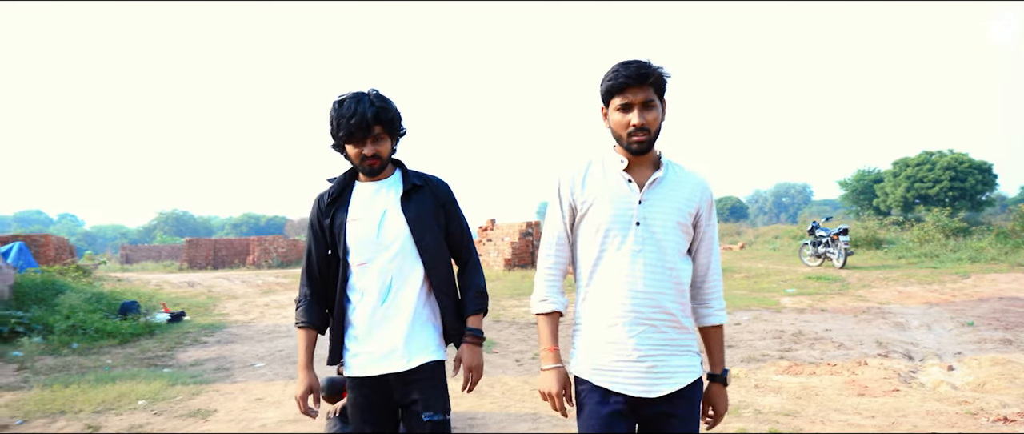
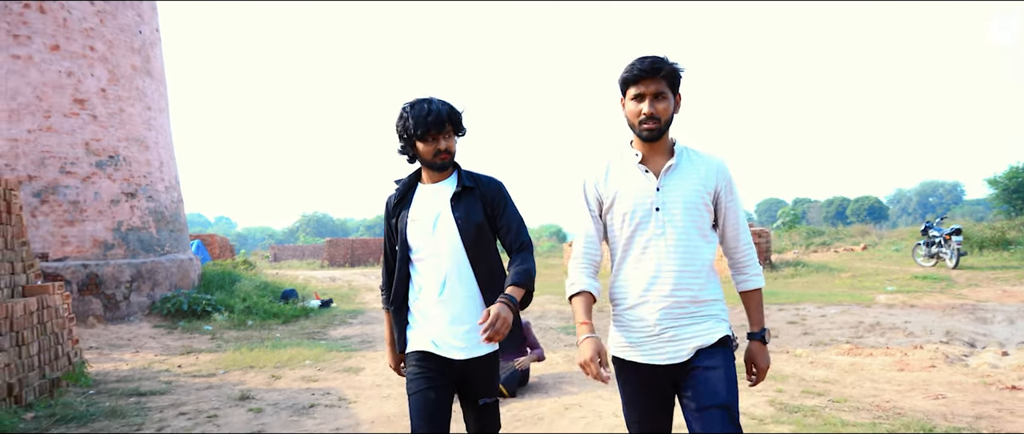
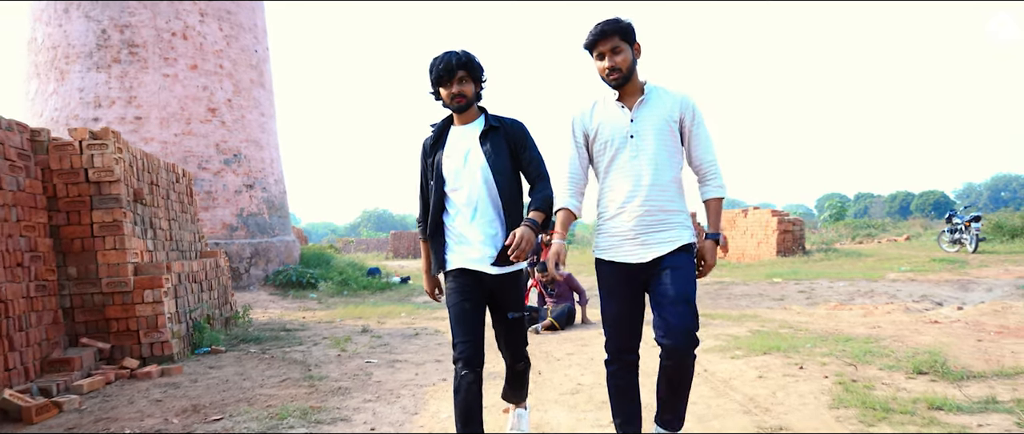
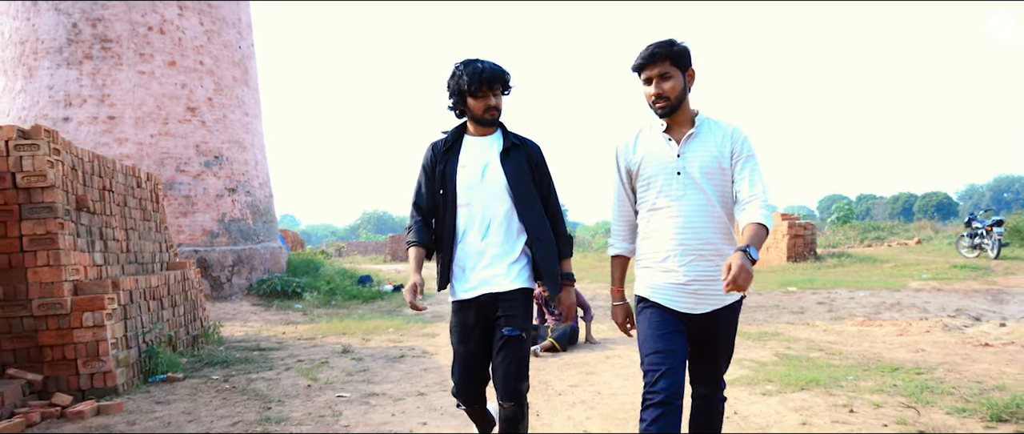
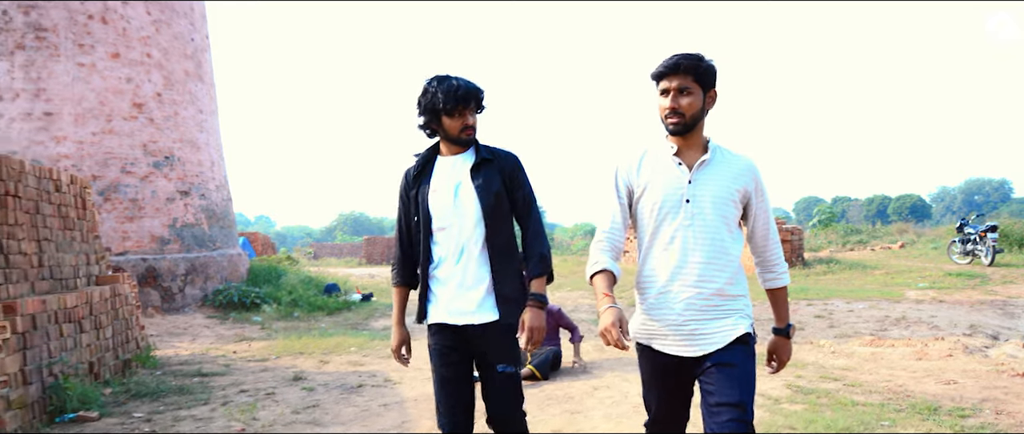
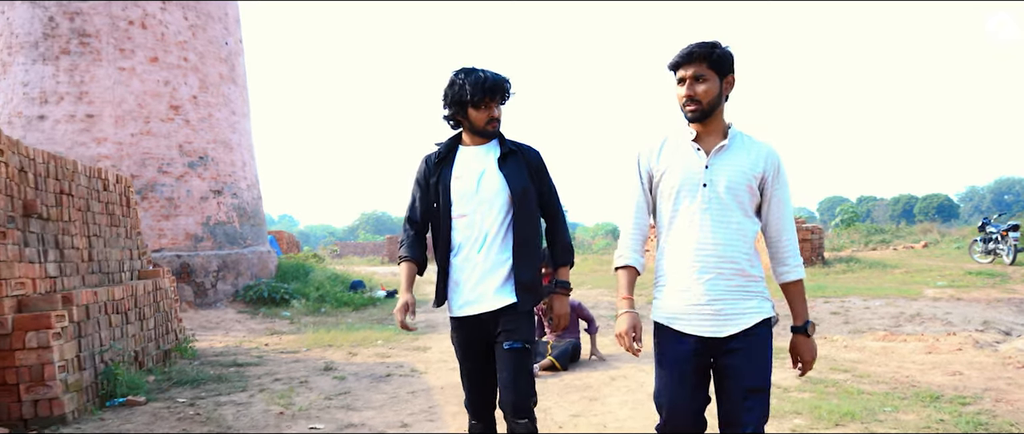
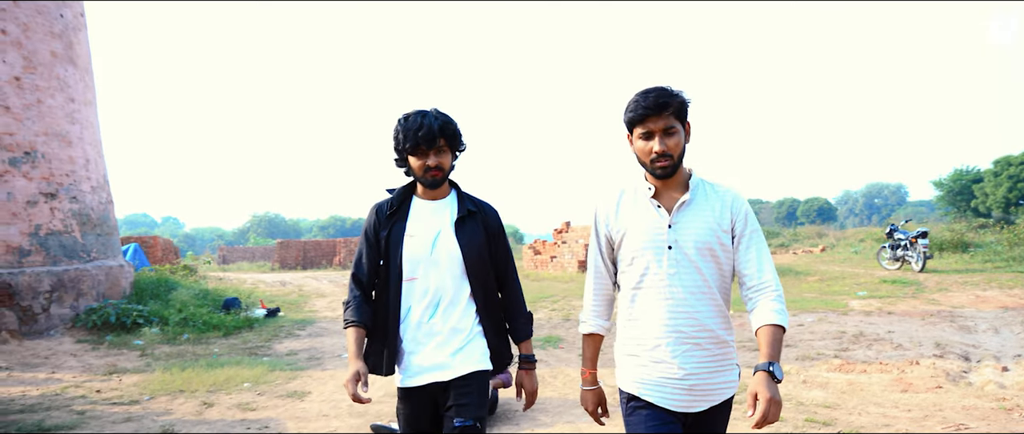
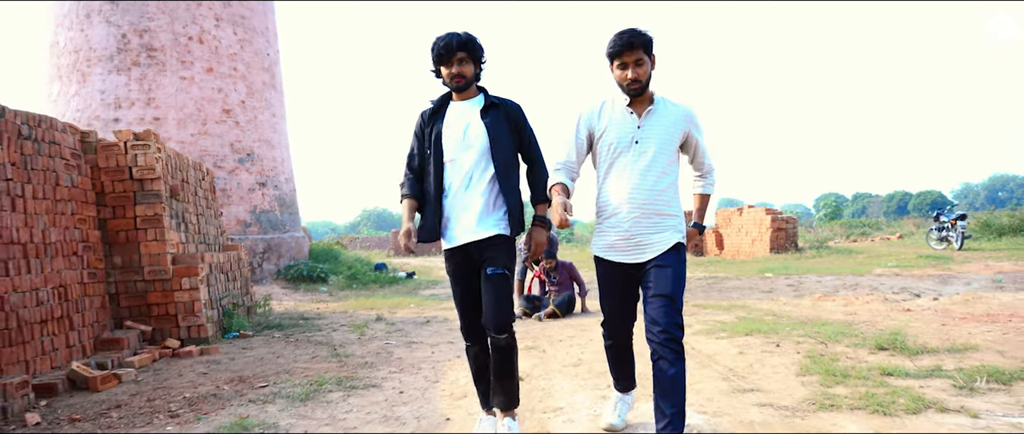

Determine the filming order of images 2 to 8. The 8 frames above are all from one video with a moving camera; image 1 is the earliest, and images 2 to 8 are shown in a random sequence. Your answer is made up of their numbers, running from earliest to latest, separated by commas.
7, 2, 5, 6, 4, 3, 8
